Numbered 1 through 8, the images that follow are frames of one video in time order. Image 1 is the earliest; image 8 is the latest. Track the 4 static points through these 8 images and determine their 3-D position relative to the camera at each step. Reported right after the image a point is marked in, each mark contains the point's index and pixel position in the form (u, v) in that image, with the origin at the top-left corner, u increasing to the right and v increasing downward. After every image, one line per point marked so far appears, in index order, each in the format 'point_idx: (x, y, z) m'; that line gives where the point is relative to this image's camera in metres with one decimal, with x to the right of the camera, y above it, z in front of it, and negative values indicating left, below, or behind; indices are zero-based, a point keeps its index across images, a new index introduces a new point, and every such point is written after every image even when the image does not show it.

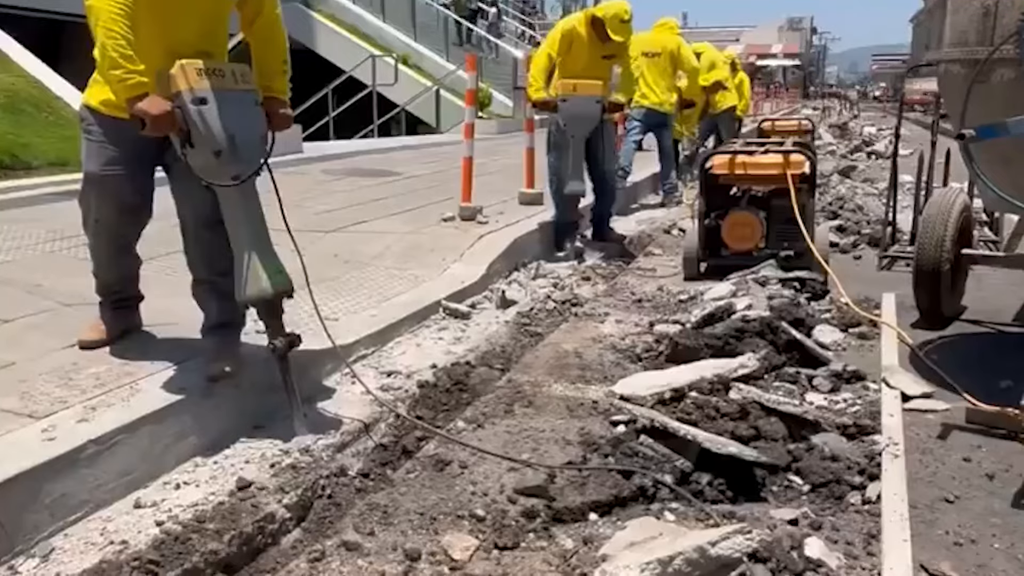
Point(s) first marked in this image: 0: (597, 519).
0: (+0.3, -0.9, +3.4) m
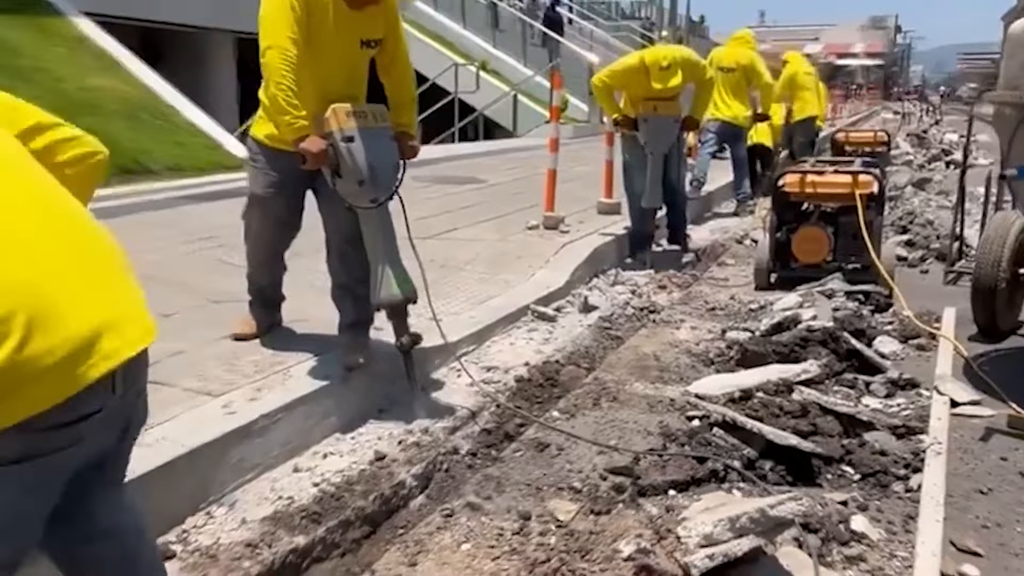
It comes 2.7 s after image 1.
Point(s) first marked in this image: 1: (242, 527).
0: (+0.8, -1.0, +4.0) m
1: (-1.1, -1.0, +3.6) m
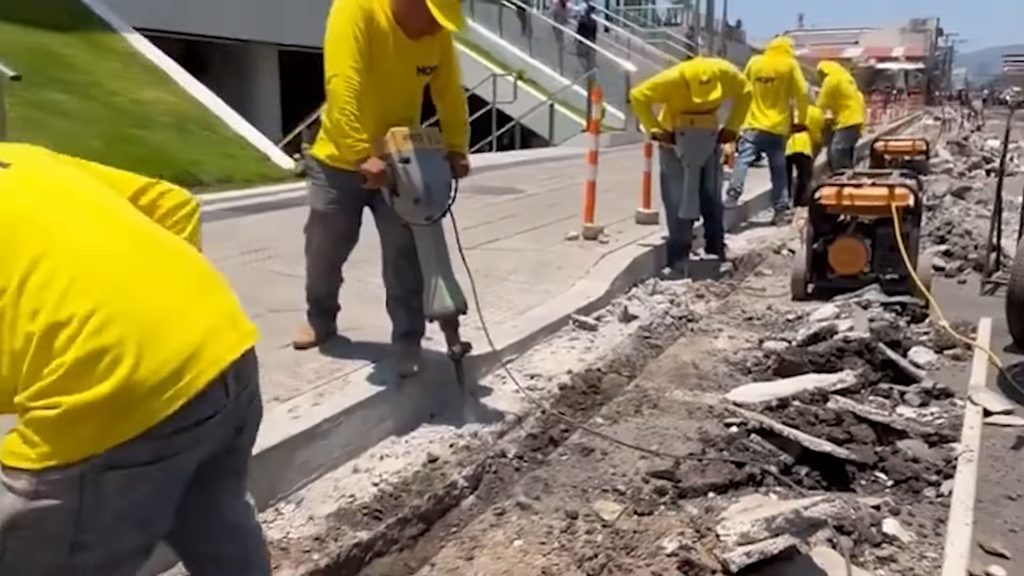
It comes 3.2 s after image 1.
0: (+1.0, -1.0, +4.2) m
1: (-0.9, -1.1, +3.9) m
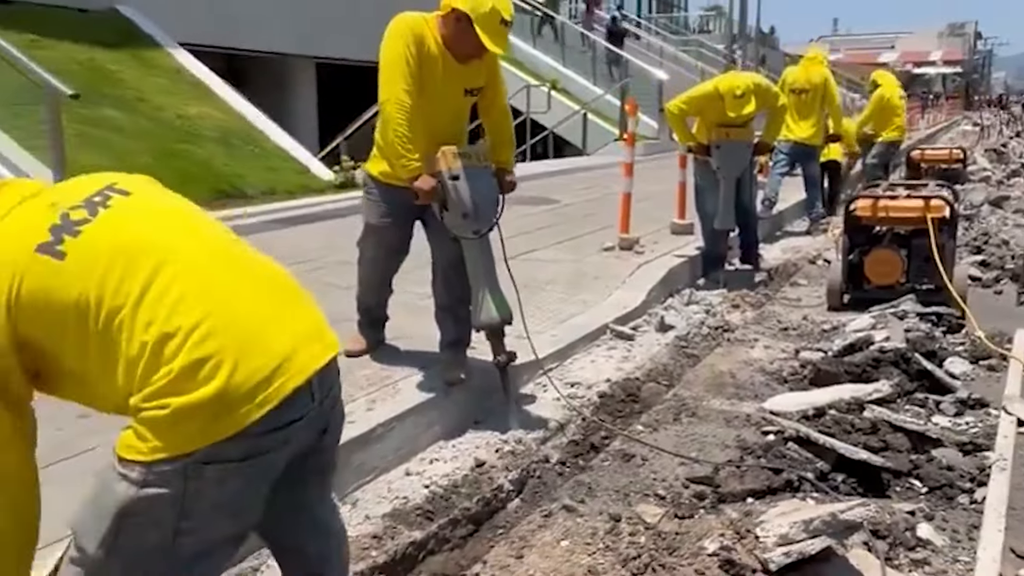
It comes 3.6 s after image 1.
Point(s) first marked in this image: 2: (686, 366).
0: (+1.2, -1.1, +4.3) m
1: (-0.7, -1.1, +4.1) m
2: (+1.3, -0.6, +6.4) m
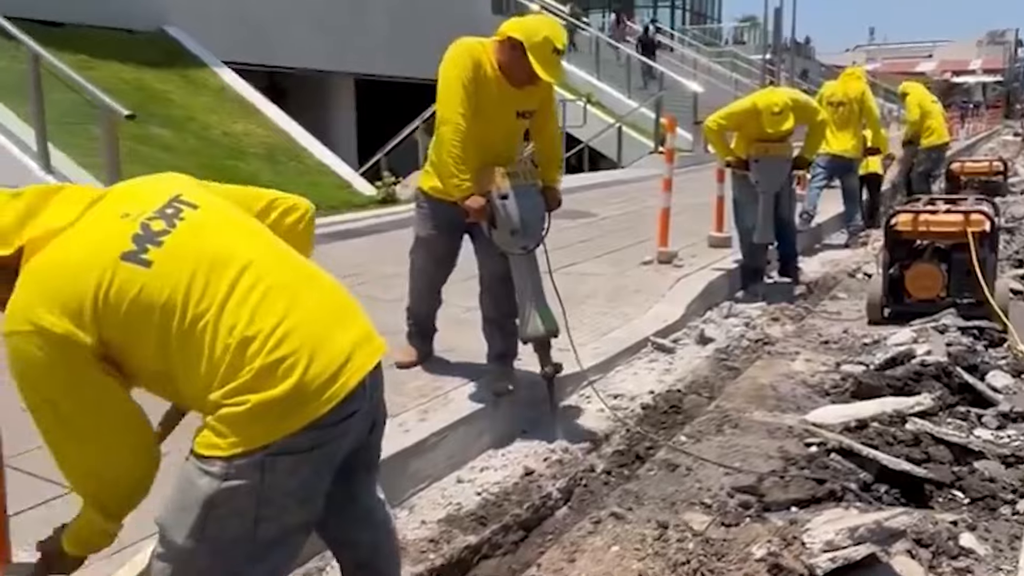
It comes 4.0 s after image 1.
0: (+1.5, -1.2, +4.4) m
1: (-0.5, -1.2, +4.3) m
2: (+1.7, -0.7, +6.5) m
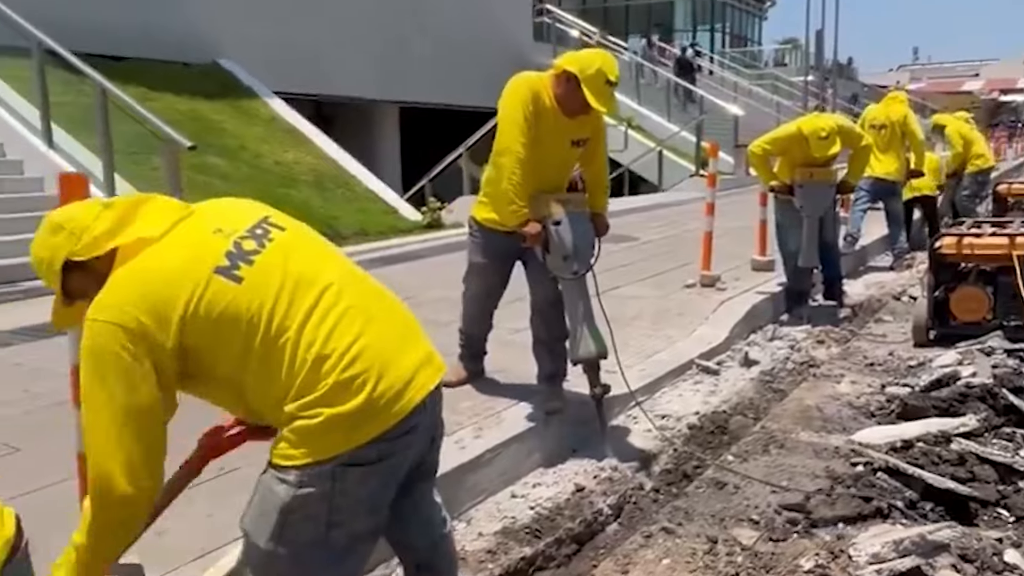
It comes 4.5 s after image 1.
0: (+1.8, -1.3, +4.6) m
1: (-0.2, -1.3, +4.5) m
2: (+2.0, -0.9, +6.7) m
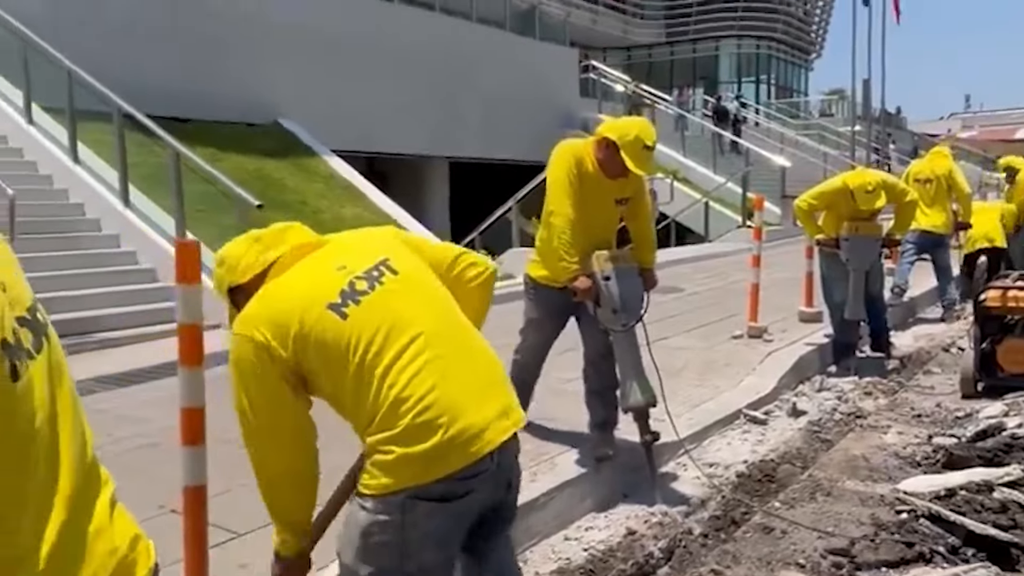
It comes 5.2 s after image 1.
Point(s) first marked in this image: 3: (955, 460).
0: (+2.1, -1.6, +4.7) m
1: (+0.1, -1.6, +4.8) m
2: (+2.5, -1.3, +6.8) m
3: (+3.2, -1.2, +6.1) m
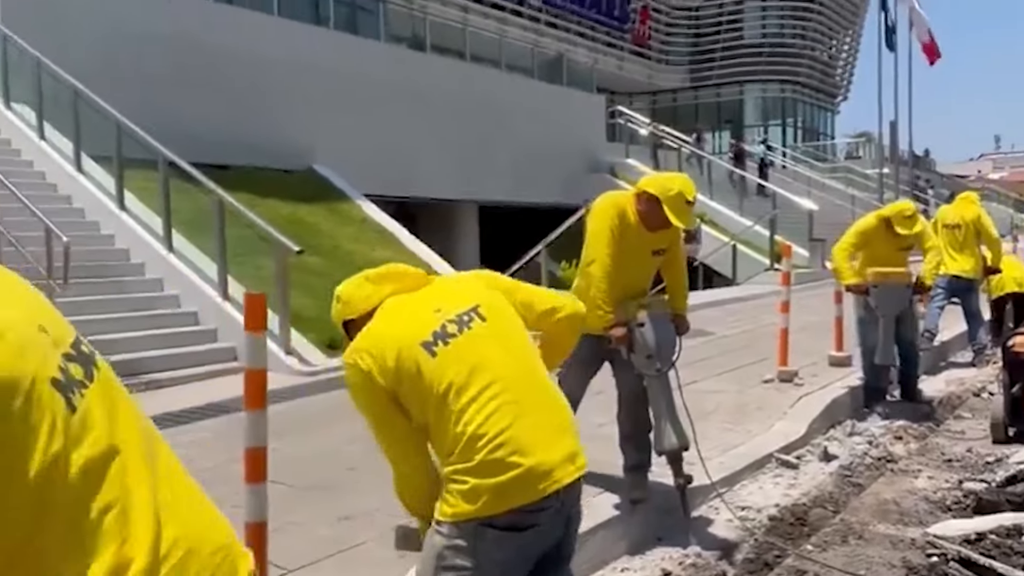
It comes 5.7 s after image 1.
0: (+2.3, -1.8, +4.8) m
1: (+0.4, -1.9, +4.9) m
2: (+2.7, -1.7, +6.9) m
3: (+3.5, -1.6, +6.2) m
